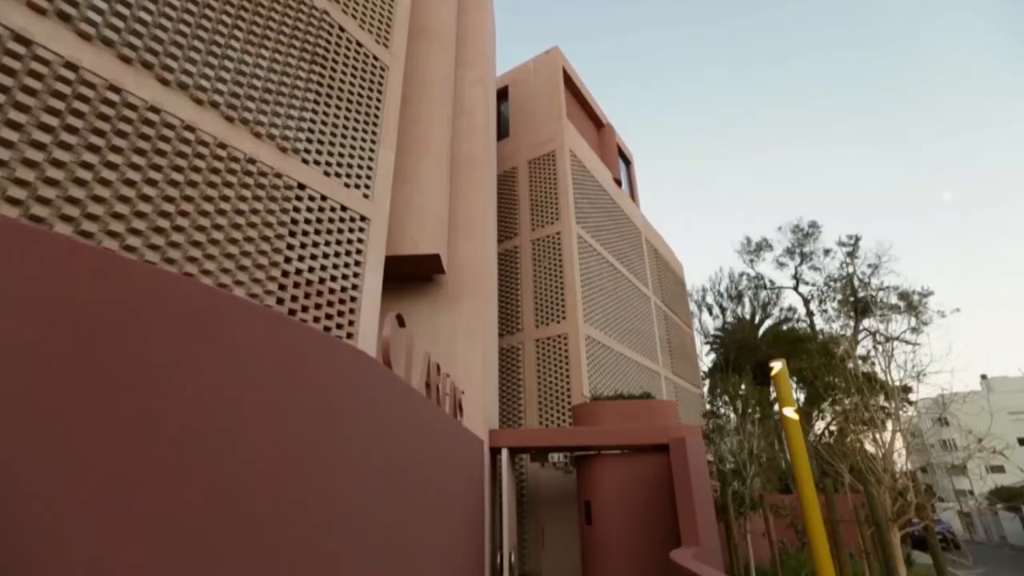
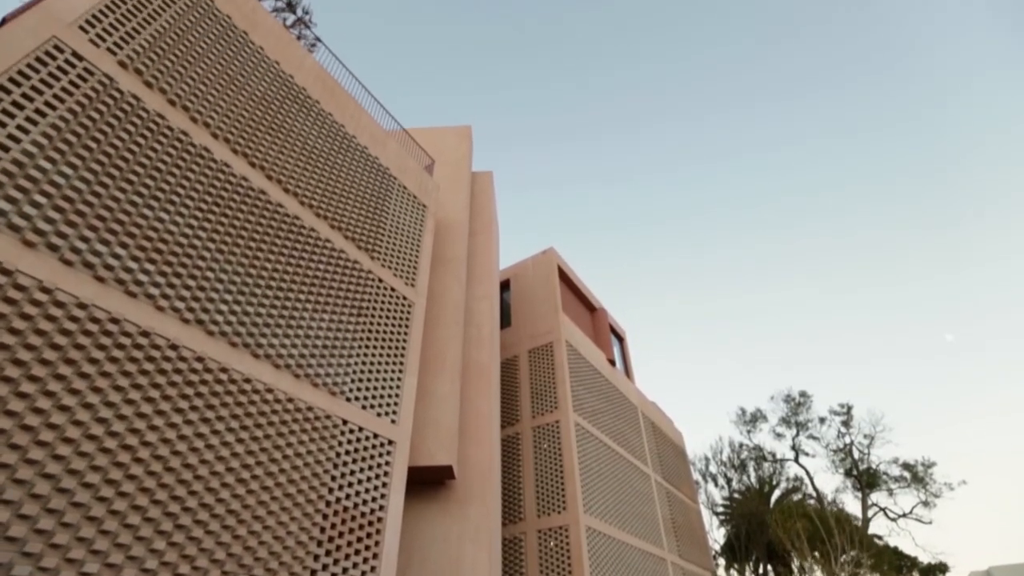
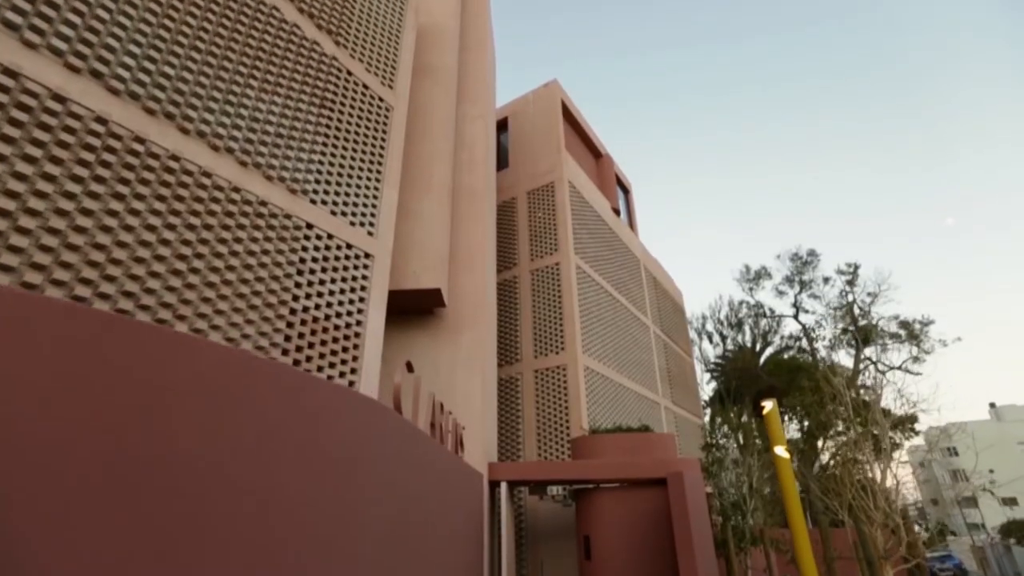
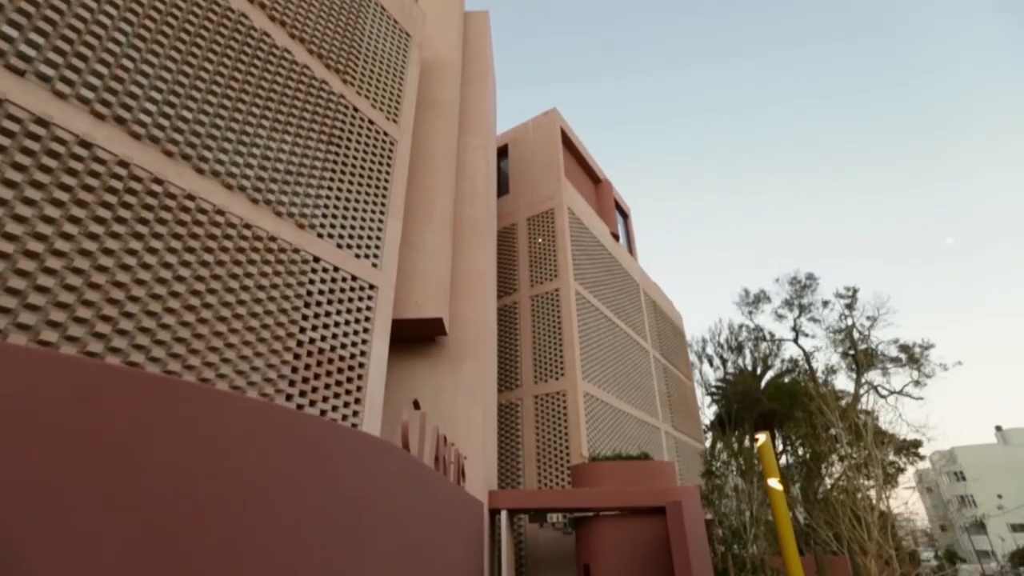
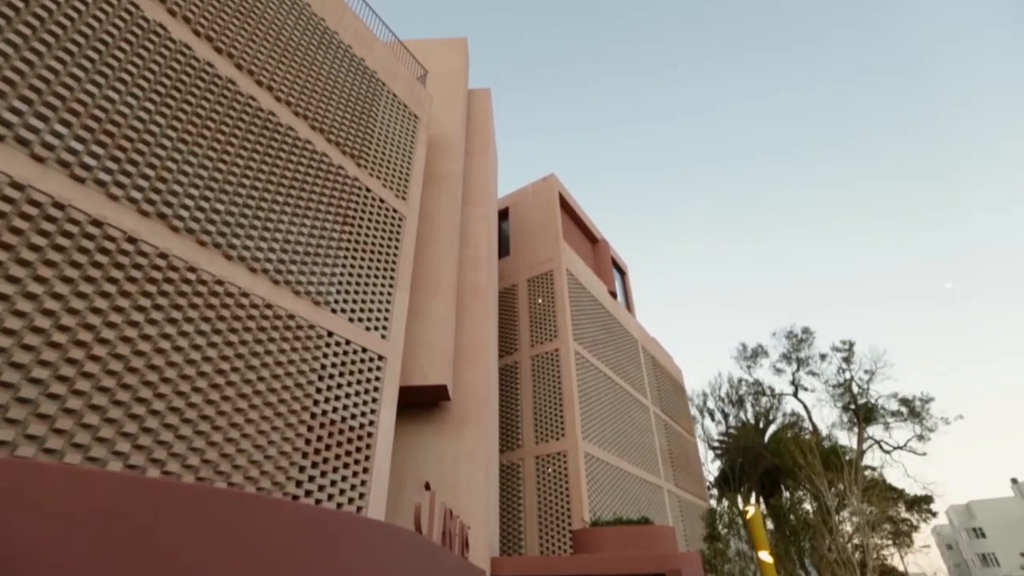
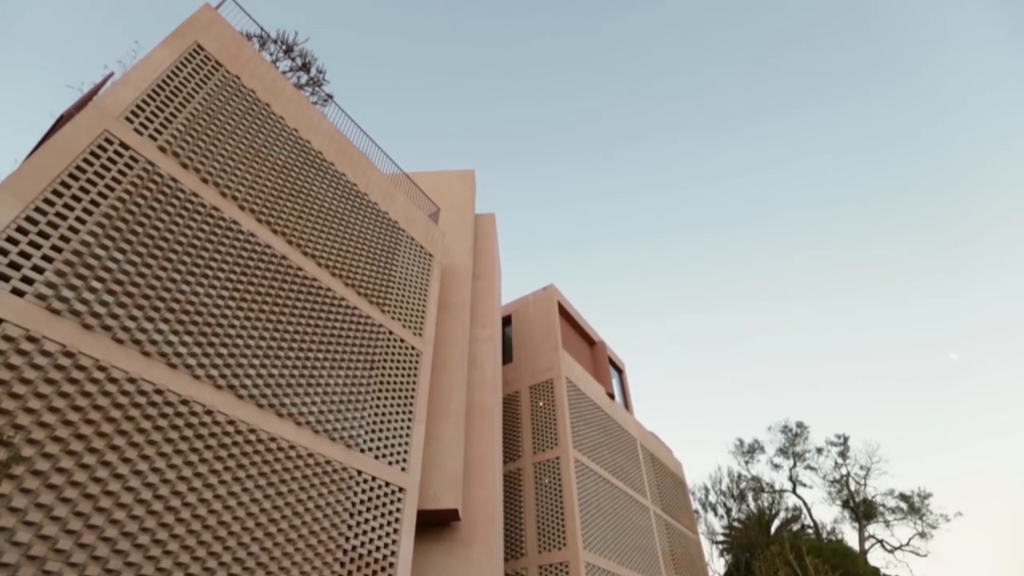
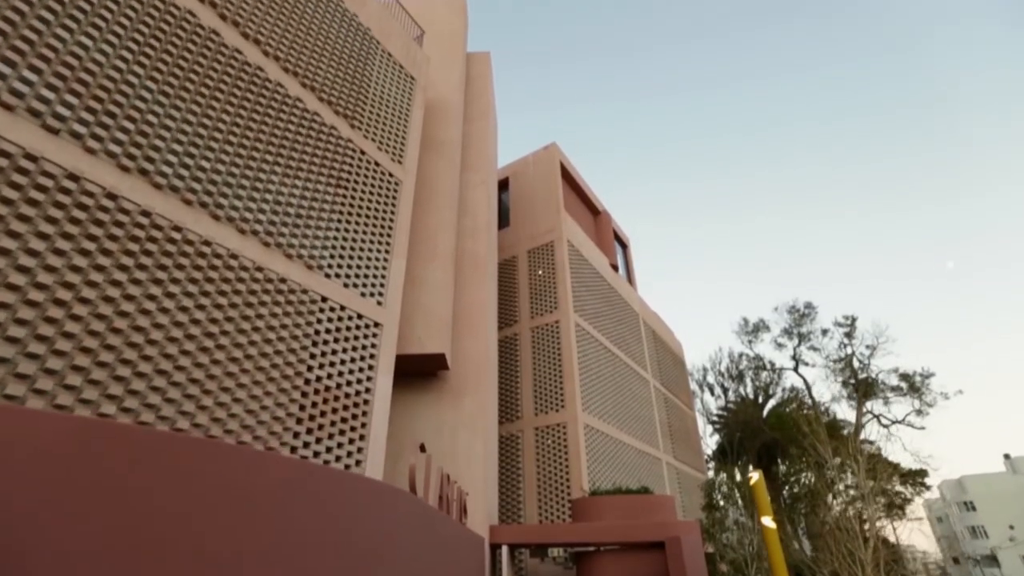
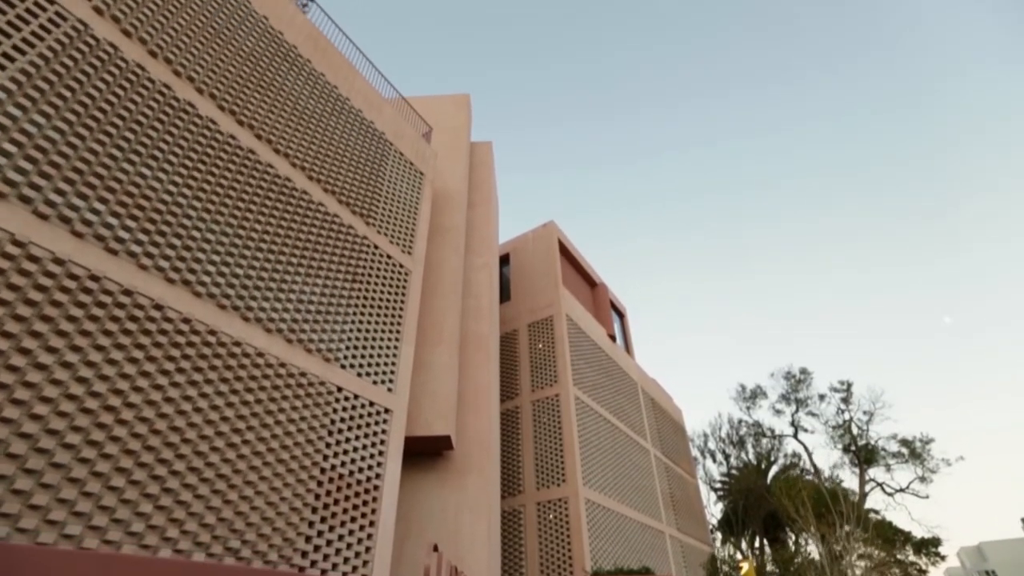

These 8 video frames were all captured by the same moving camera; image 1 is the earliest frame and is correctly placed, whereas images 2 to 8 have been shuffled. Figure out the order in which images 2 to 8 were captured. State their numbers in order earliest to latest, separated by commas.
3, 4, 7, 5, 8, 2, 6
